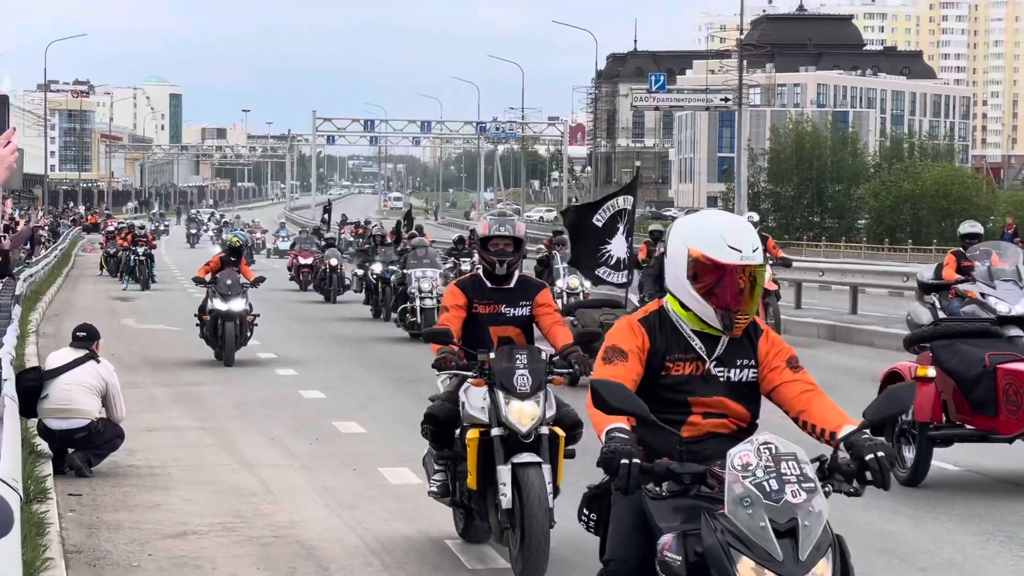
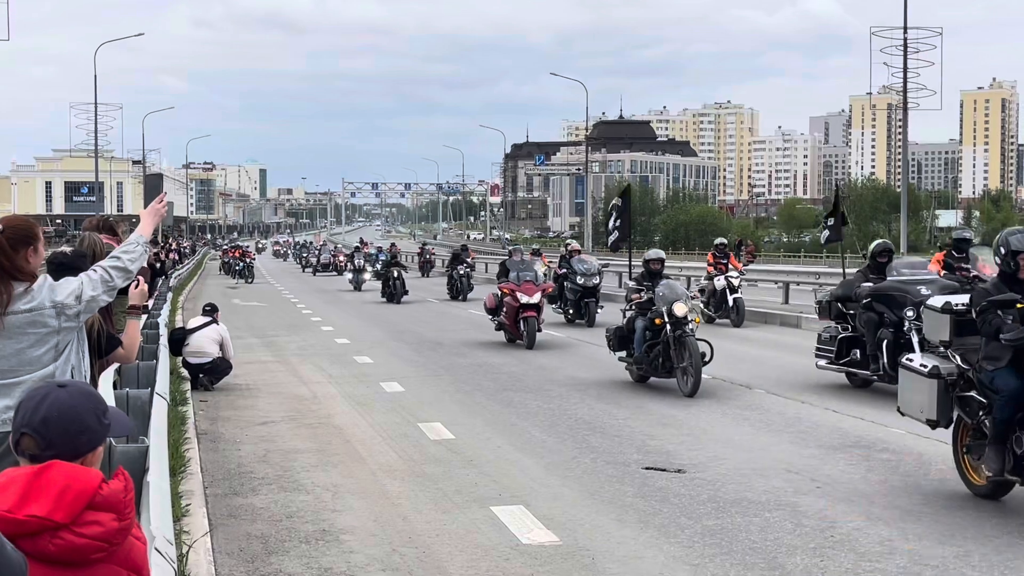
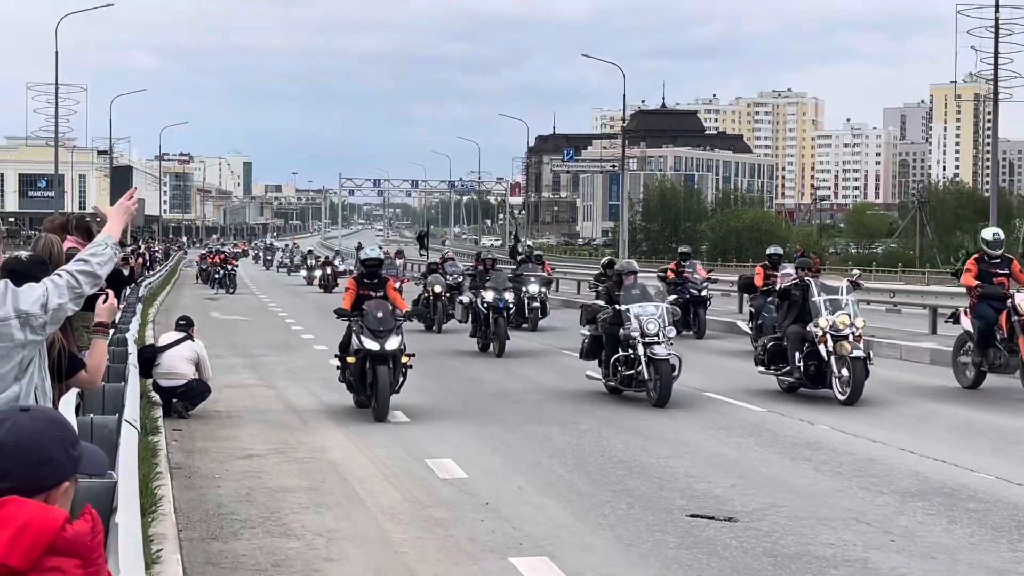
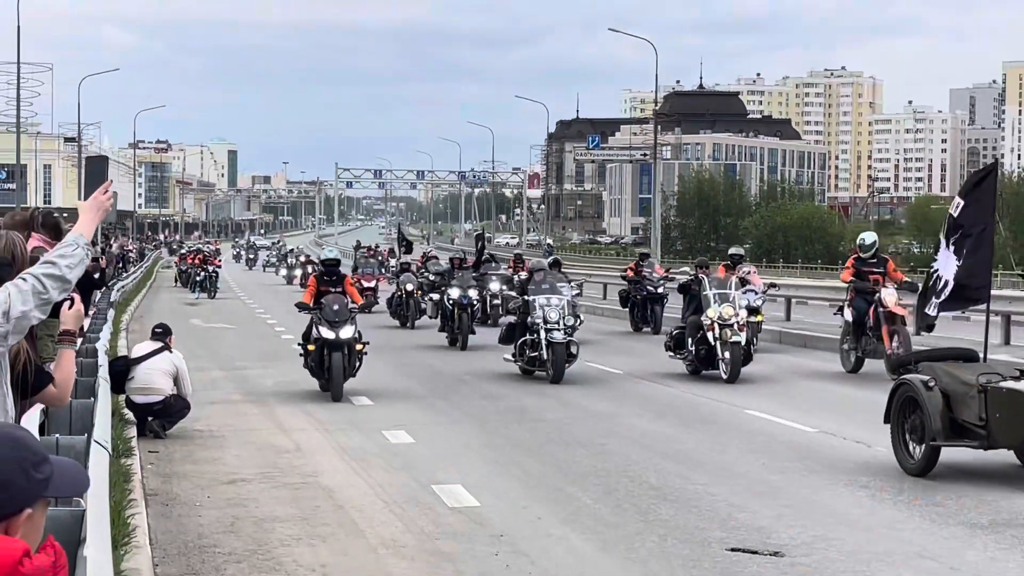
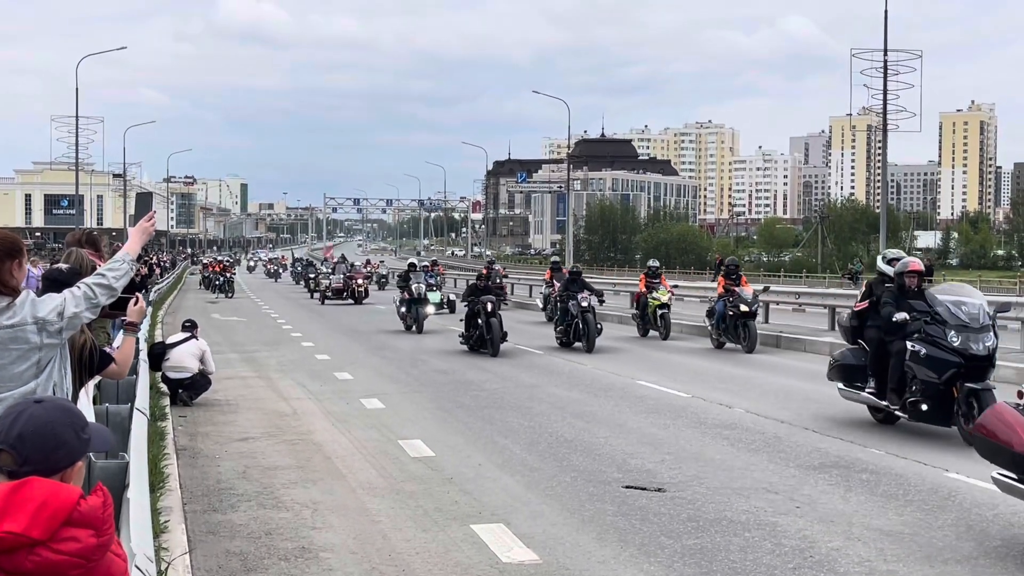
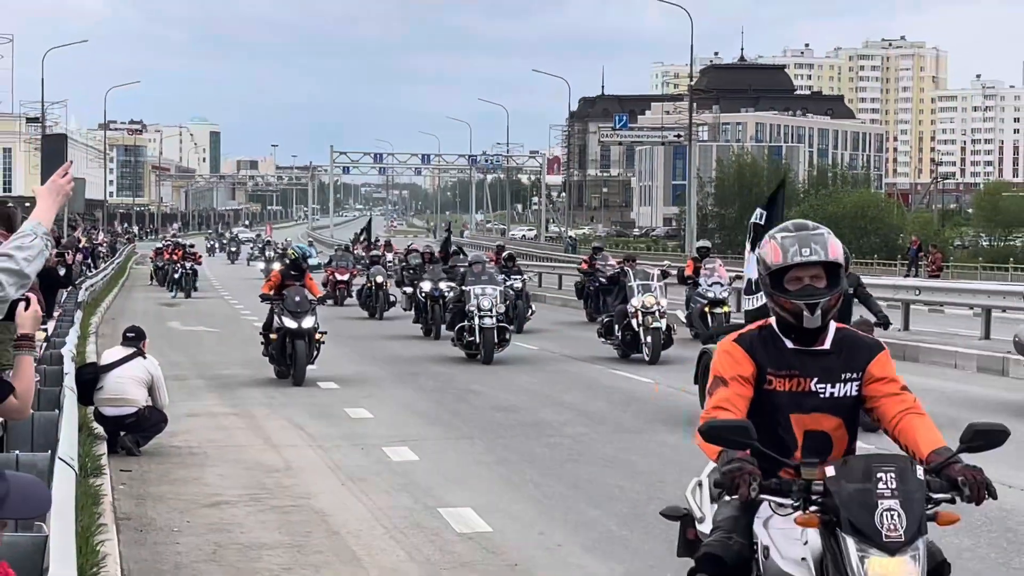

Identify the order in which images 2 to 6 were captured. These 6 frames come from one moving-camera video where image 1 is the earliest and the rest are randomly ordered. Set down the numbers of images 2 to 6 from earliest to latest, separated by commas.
6, 4, 3, 2, 5
